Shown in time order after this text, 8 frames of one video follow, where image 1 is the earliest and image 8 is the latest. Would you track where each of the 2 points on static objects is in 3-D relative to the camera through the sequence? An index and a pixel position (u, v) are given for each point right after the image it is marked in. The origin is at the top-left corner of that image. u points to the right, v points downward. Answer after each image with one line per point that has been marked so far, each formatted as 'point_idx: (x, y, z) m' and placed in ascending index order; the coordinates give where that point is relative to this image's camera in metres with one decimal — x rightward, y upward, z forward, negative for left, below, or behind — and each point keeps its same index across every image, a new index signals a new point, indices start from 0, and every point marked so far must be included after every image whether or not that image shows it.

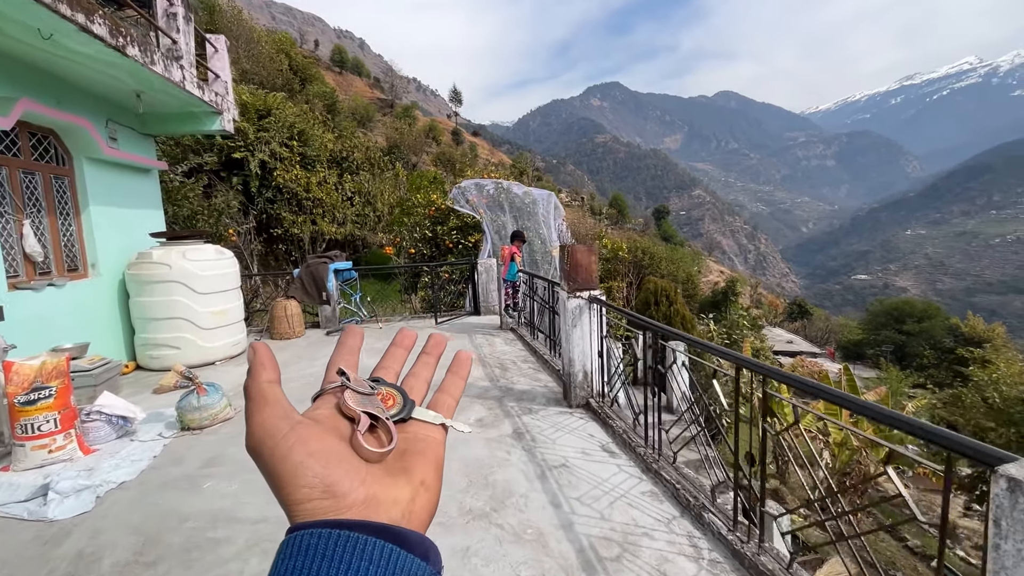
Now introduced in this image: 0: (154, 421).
0: (-2.5, -0.9, +3.4) m
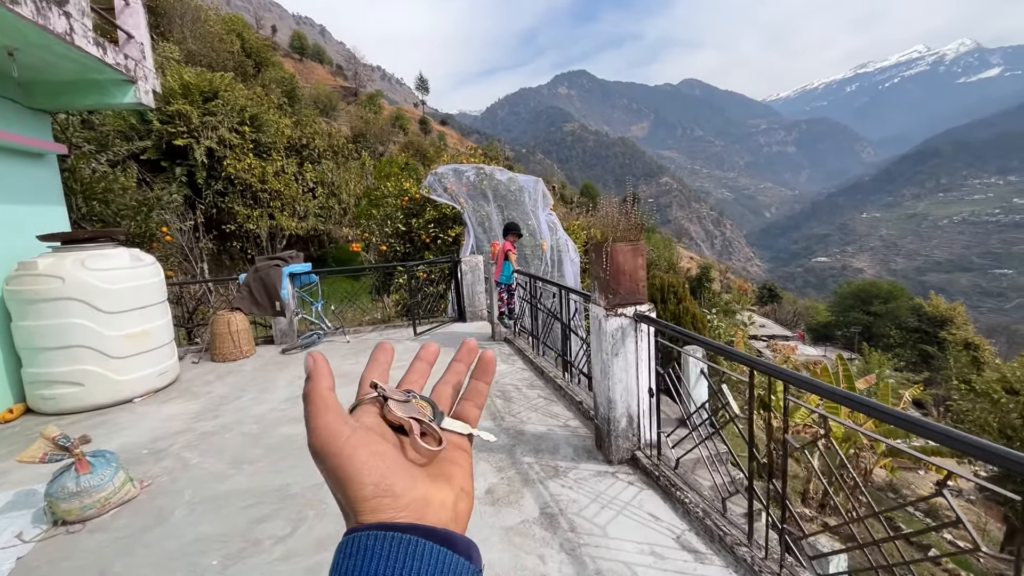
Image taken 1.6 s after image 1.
0: (-2.4, -1.1, +2.4) m
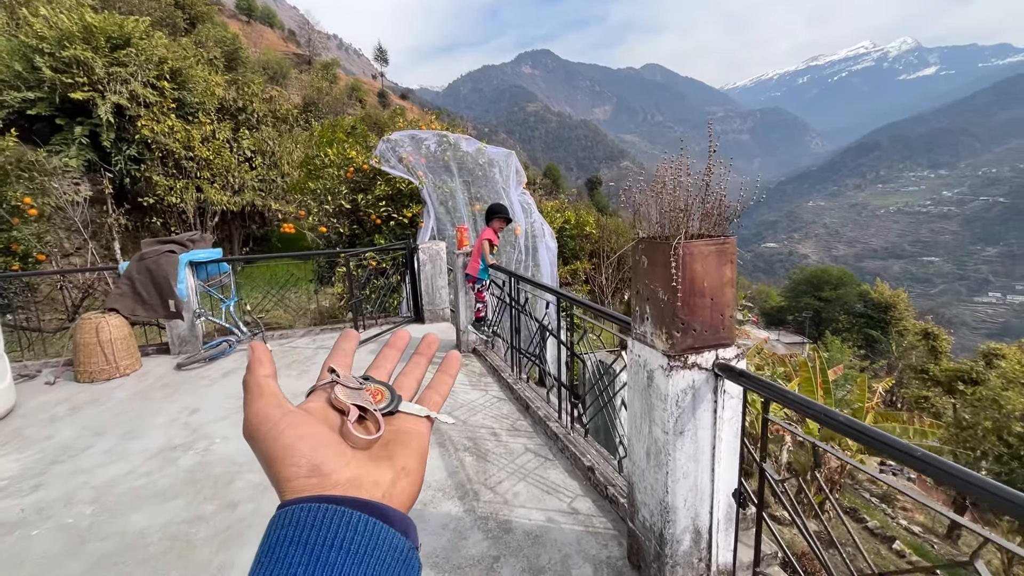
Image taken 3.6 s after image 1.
0: (-2.5, -1.1, +1.2) m
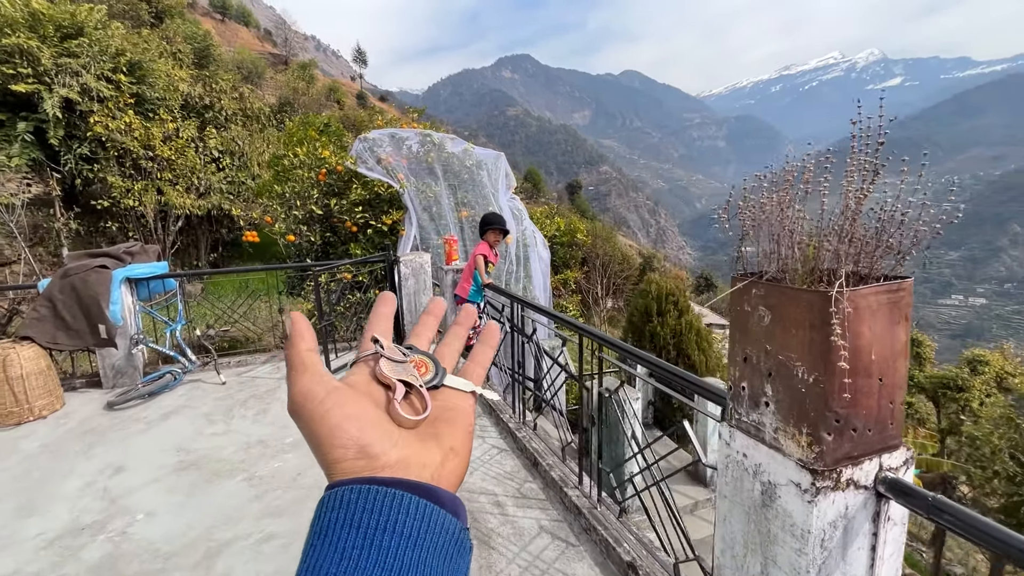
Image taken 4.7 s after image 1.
0: (-2.4, -1.3, +0.5) m
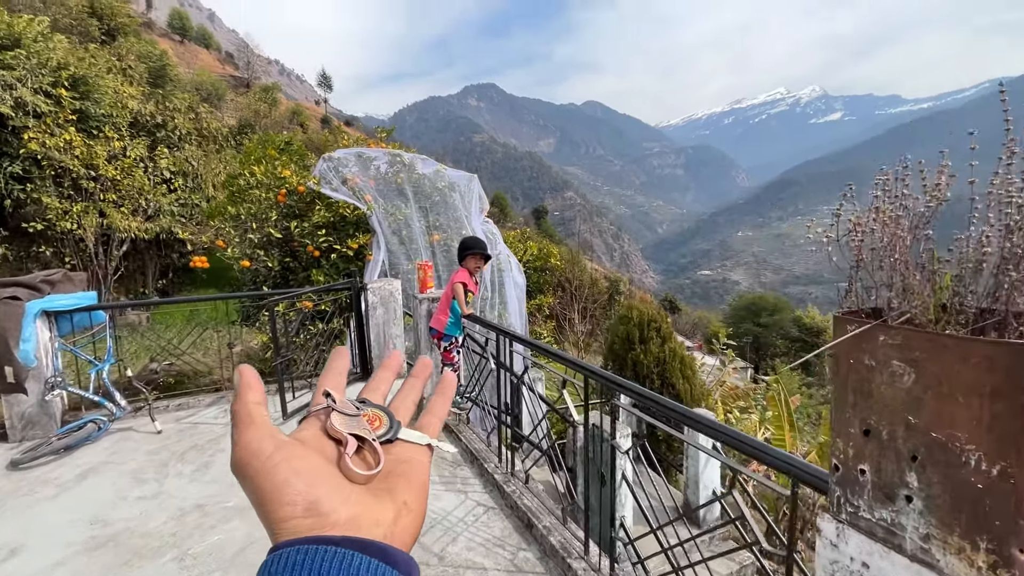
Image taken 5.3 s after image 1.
0: (-2.3, -1.3, 0.0) m
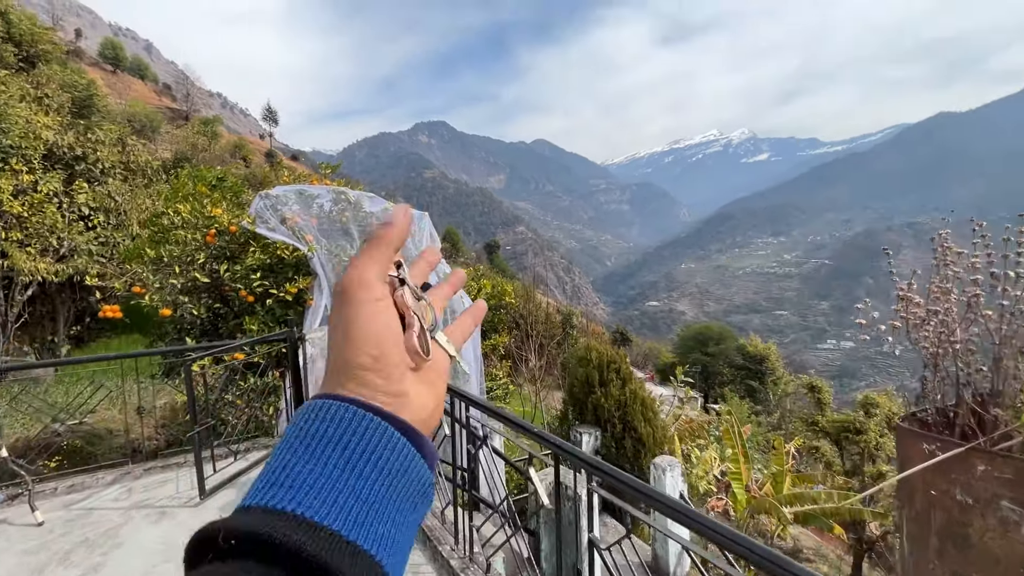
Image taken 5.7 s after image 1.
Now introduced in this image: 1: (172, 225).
0: (-2.2, -1.4, -0.5) m
1: (-4.4, +0.8, +6.3) m
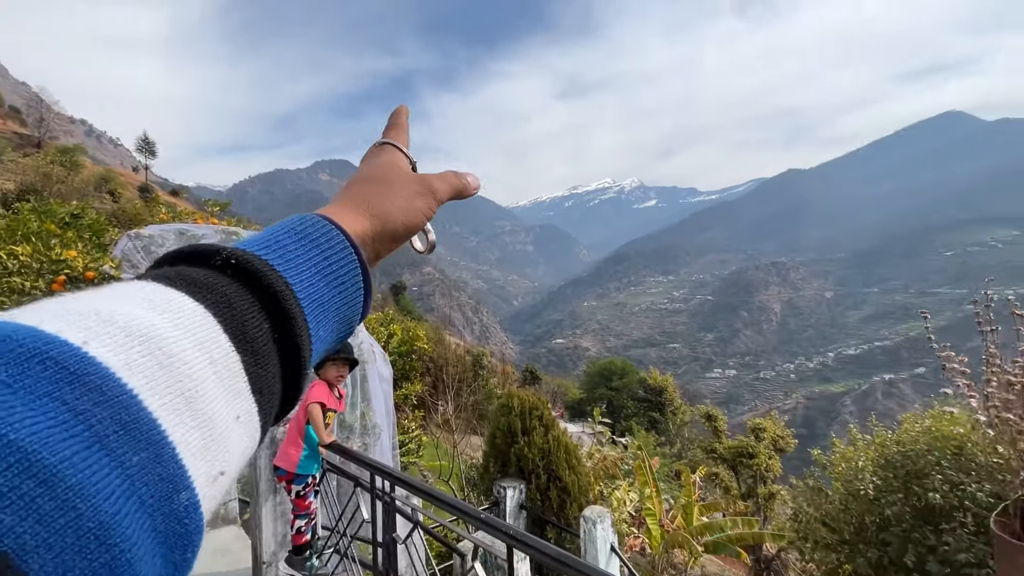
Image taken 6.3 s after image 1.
0: (-1.9, -1.5, -1.2) m
1: (-5.4, +0.2, +5.2) m
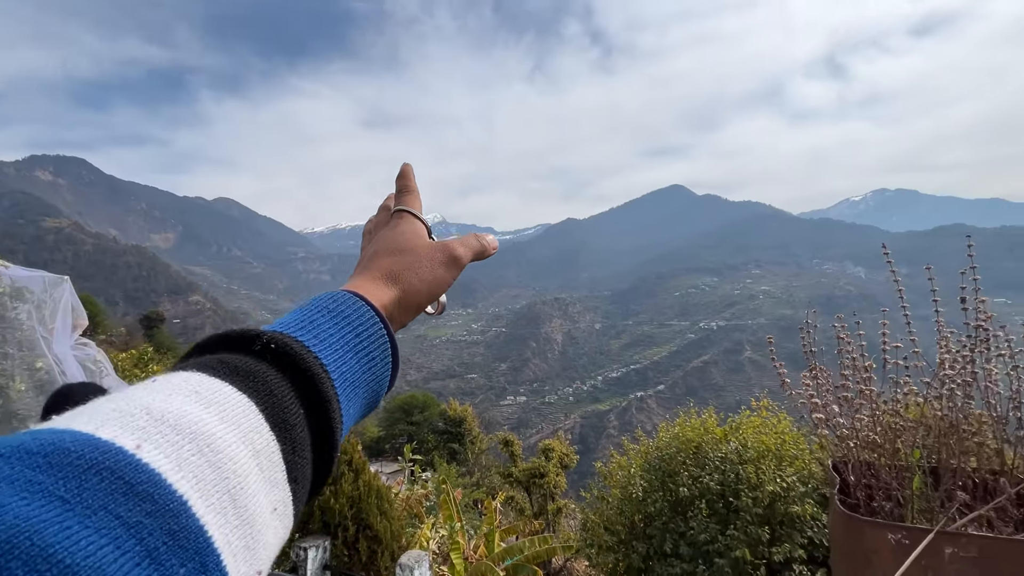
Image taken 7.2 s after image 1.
0: (-1.1, -1.3, -2.0) m
1: (-6.9, +0.1, +2.6) m
